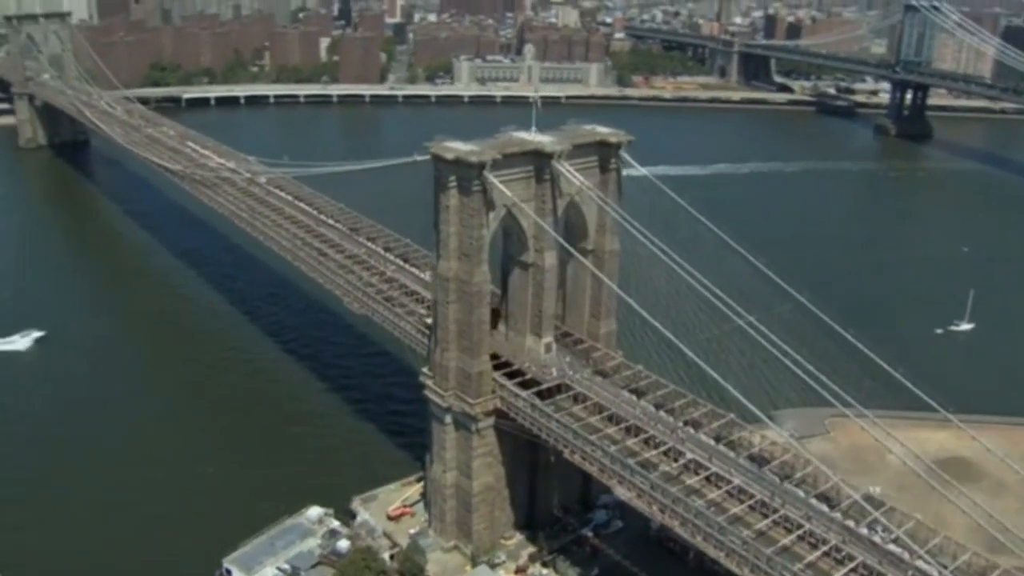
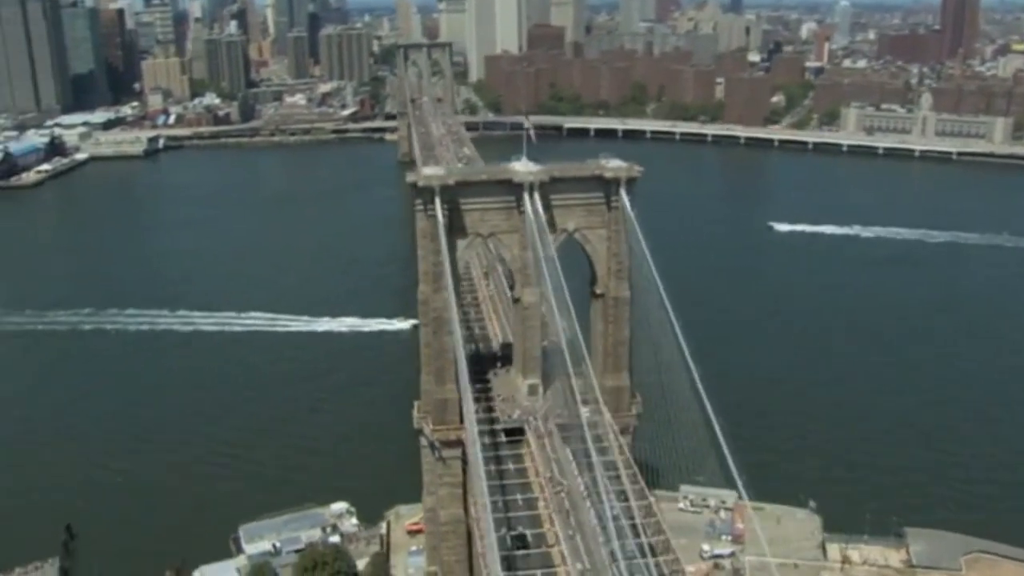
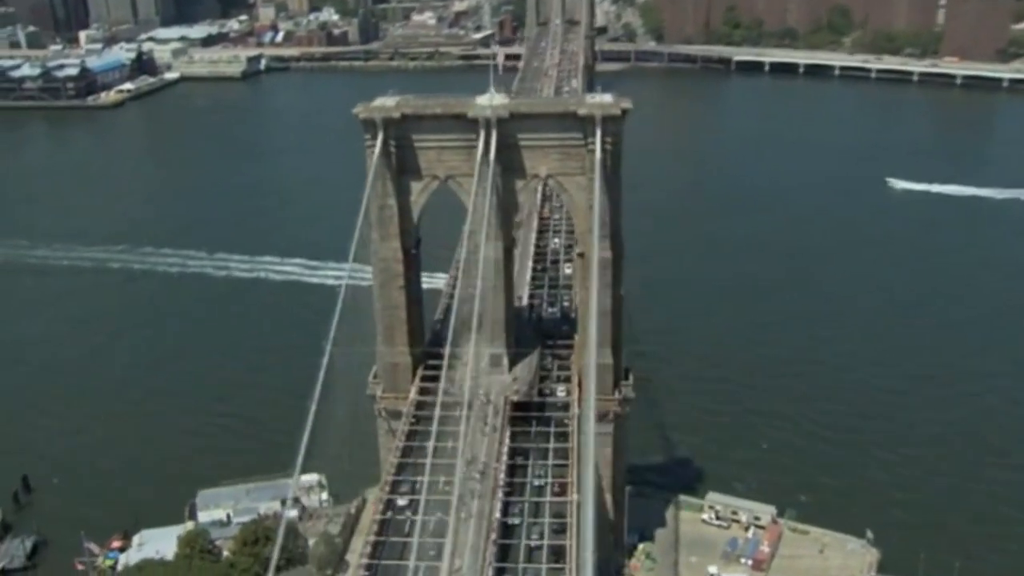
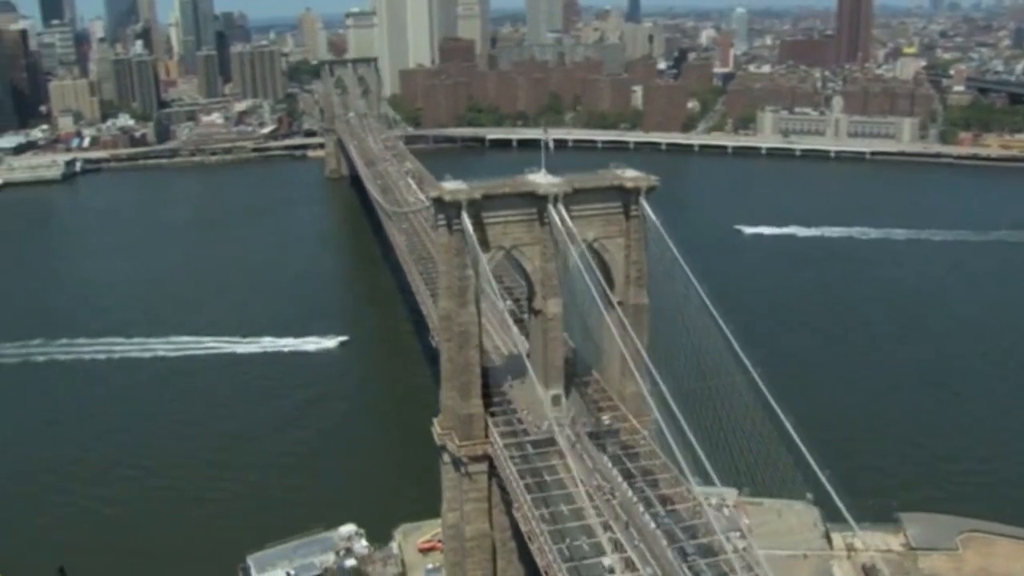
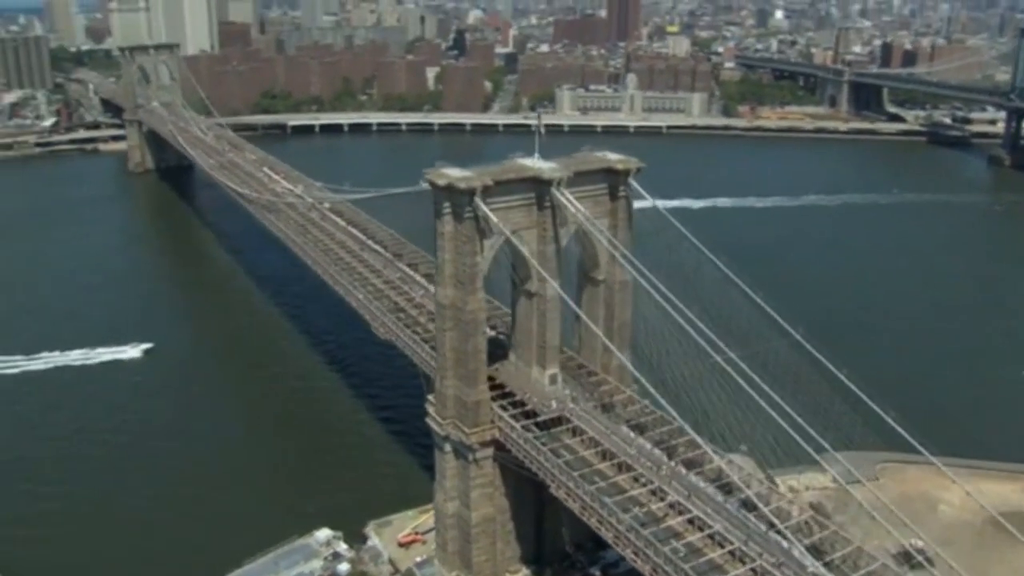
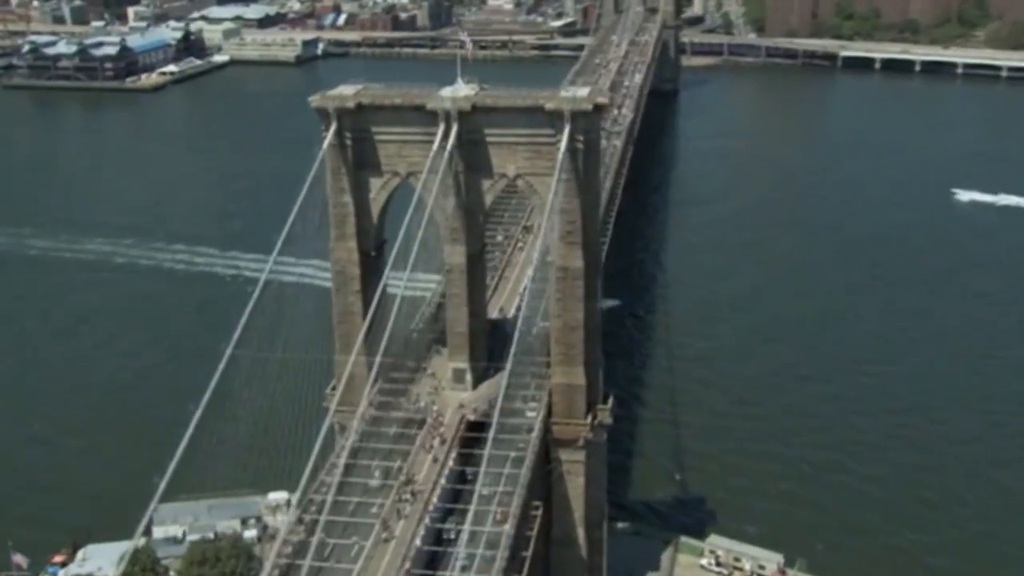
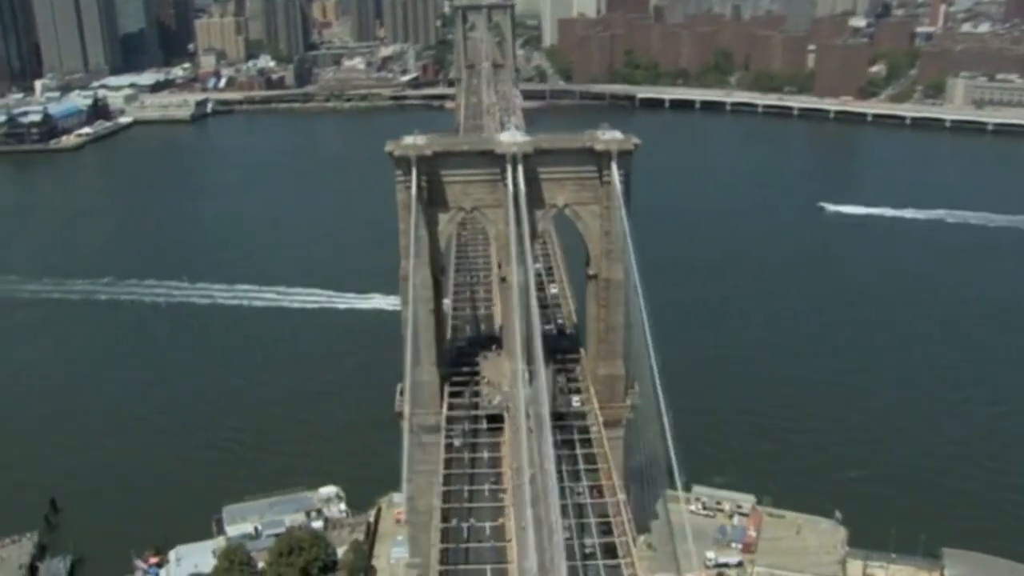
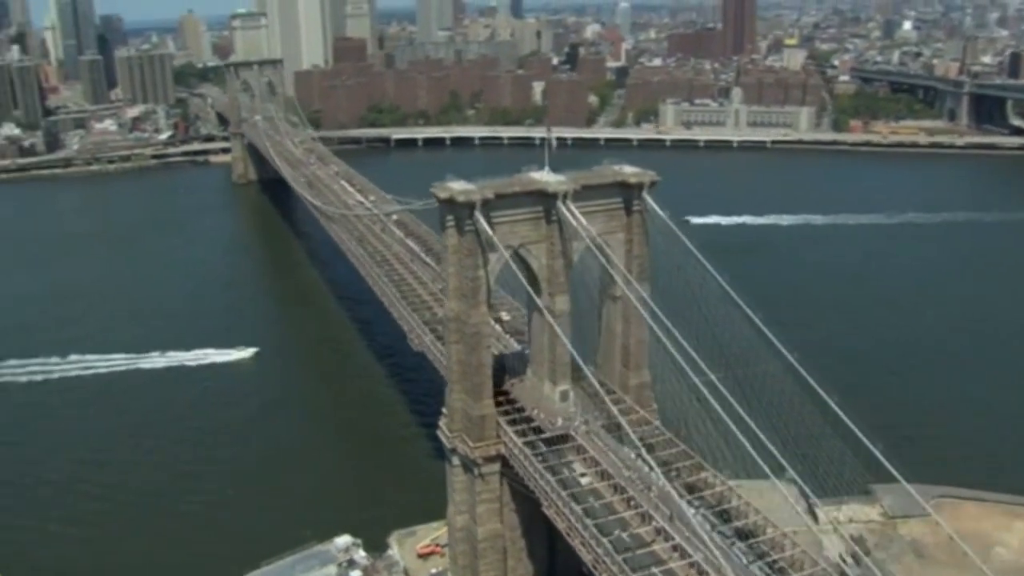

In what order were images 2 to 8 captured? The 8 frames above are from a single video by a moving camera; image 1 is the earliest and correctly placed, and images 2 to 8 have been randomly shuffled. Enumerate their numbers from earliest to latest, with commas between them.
5, 8, 4, 2, 7, 3, 6
